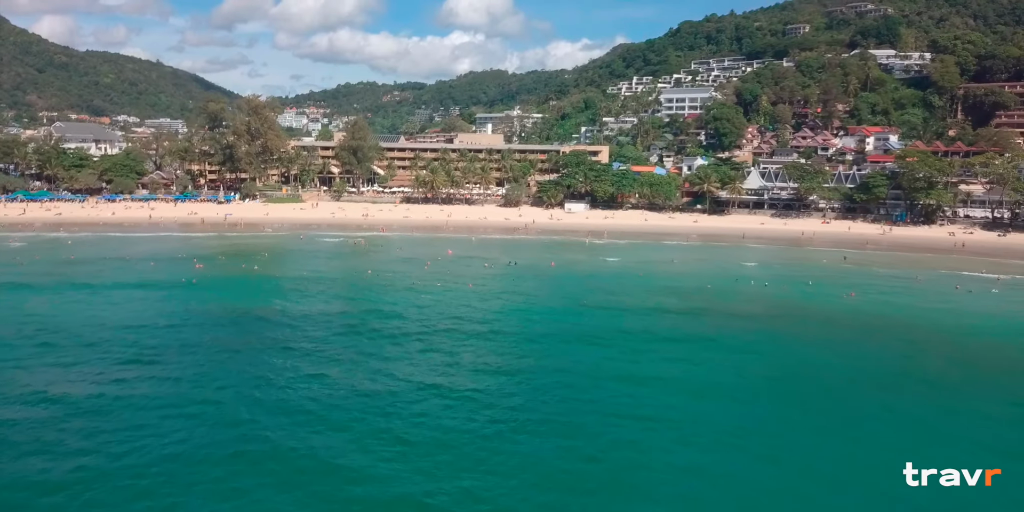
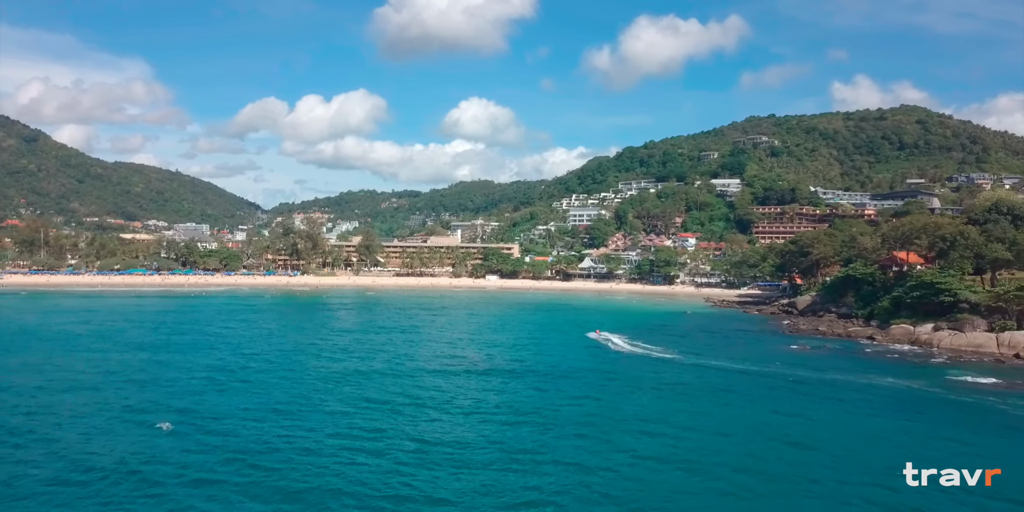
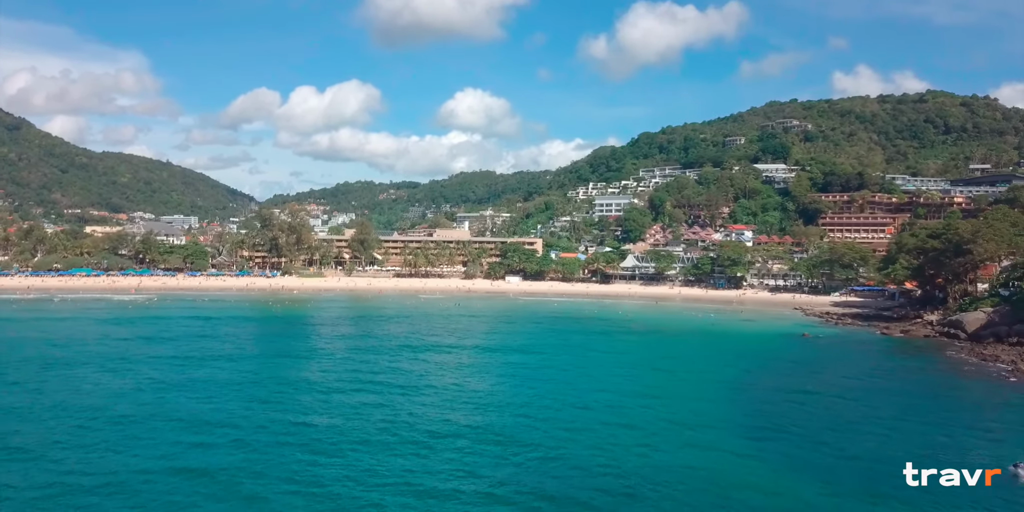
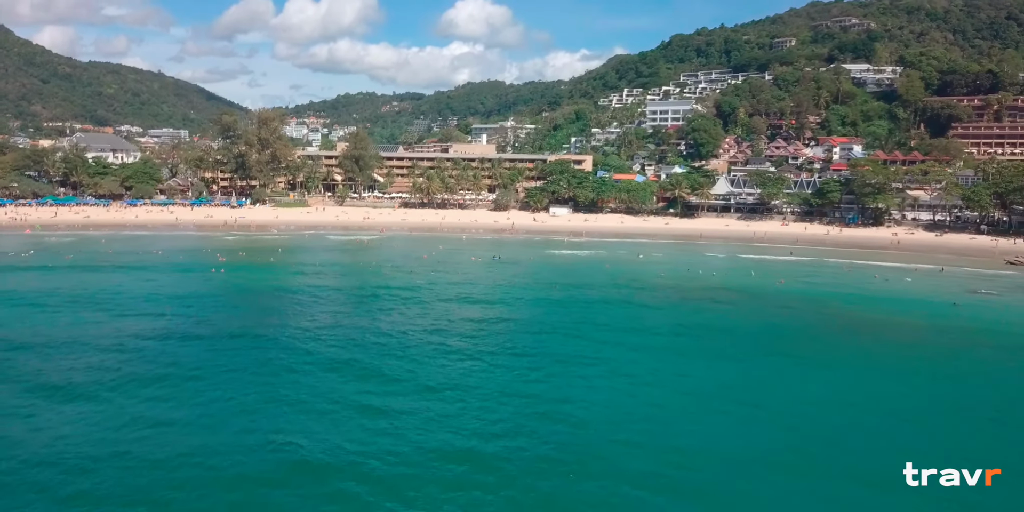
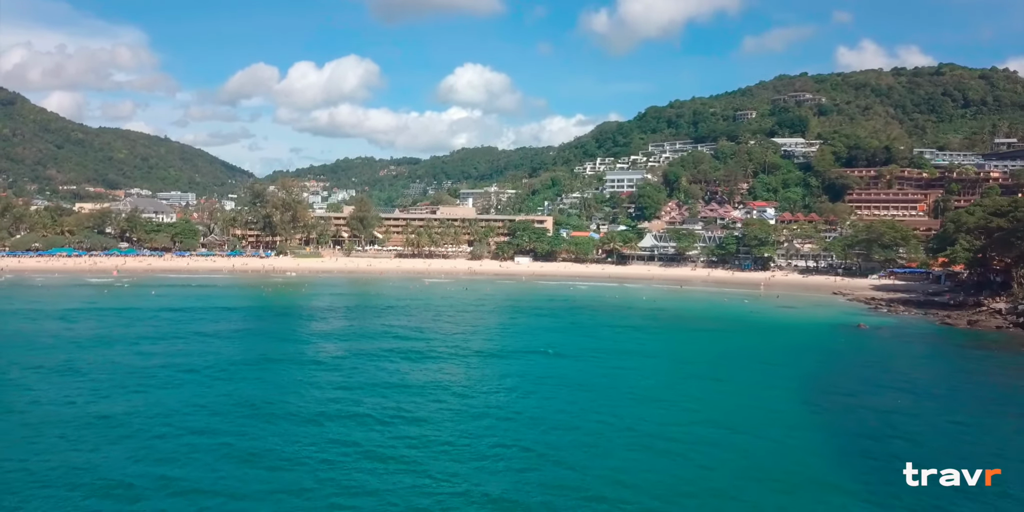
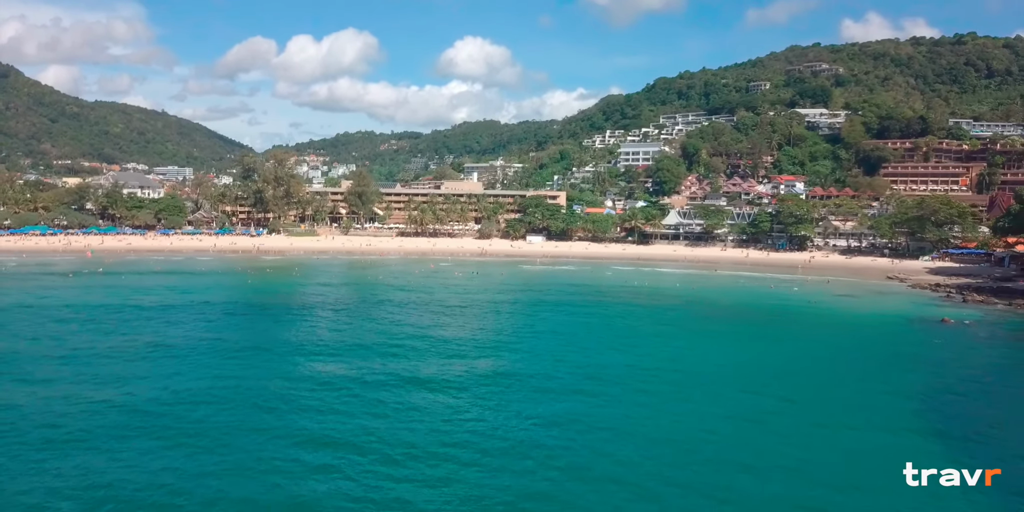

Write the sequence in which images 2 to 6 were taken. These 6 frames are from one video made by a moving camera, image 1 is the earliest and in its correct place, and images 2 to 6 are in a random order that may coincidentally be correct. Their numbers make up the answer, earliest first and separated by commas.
4, 6, 5, 3, 2
